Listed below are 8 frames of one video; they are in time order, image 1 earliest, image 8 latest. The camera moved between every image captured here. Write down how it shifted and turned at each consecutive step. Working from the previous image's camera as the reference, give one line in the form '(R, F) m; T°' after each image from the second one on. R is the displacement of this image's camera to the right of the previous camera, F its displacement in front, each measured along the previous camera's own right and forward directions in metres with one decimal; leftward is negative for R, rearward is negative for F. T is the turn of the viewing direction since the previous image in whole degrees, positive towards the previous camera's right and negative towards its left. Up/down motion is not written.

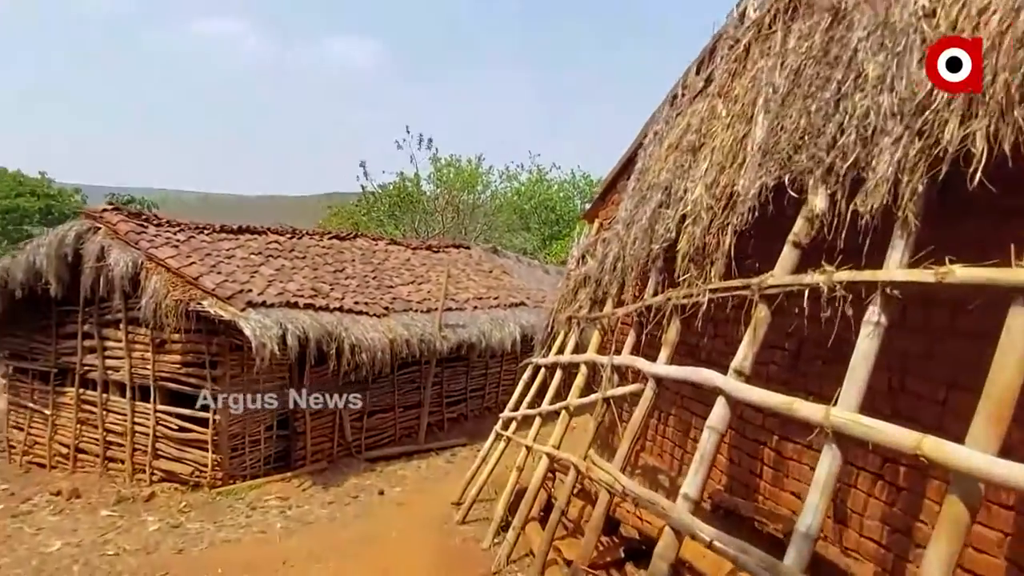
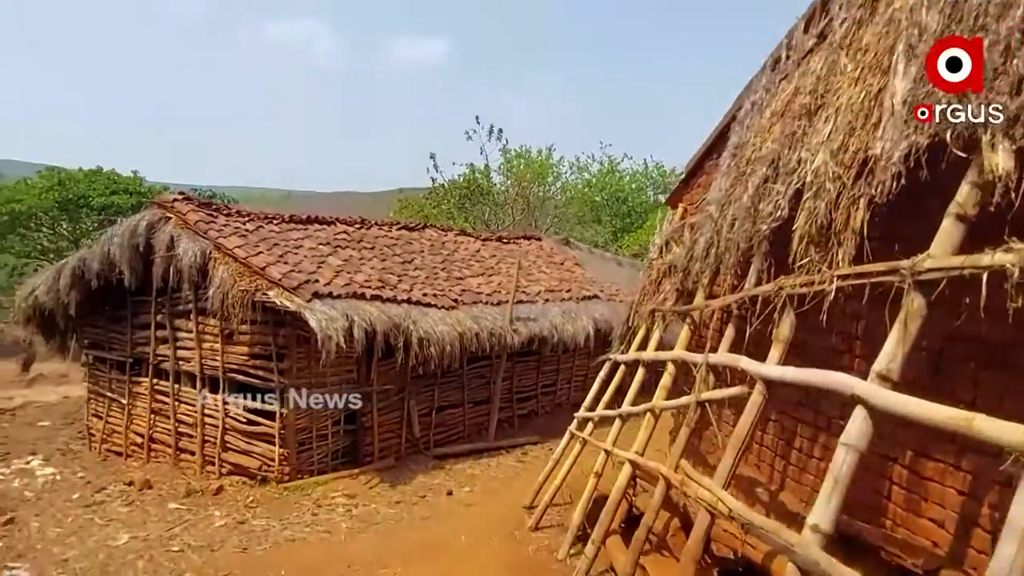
(-0.1, +0.6) m; -6°
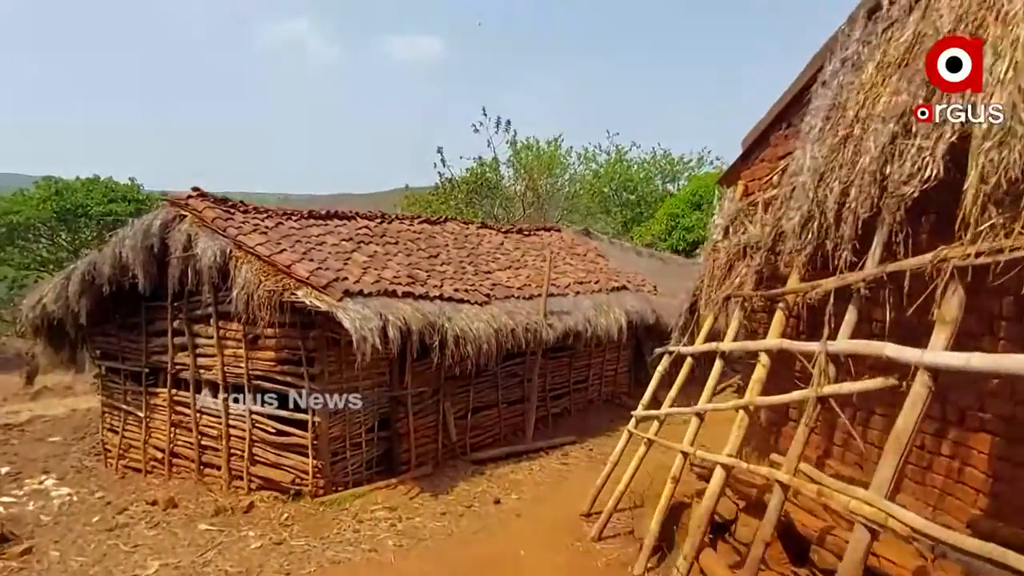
(-0.6, +0.7) m; 0°
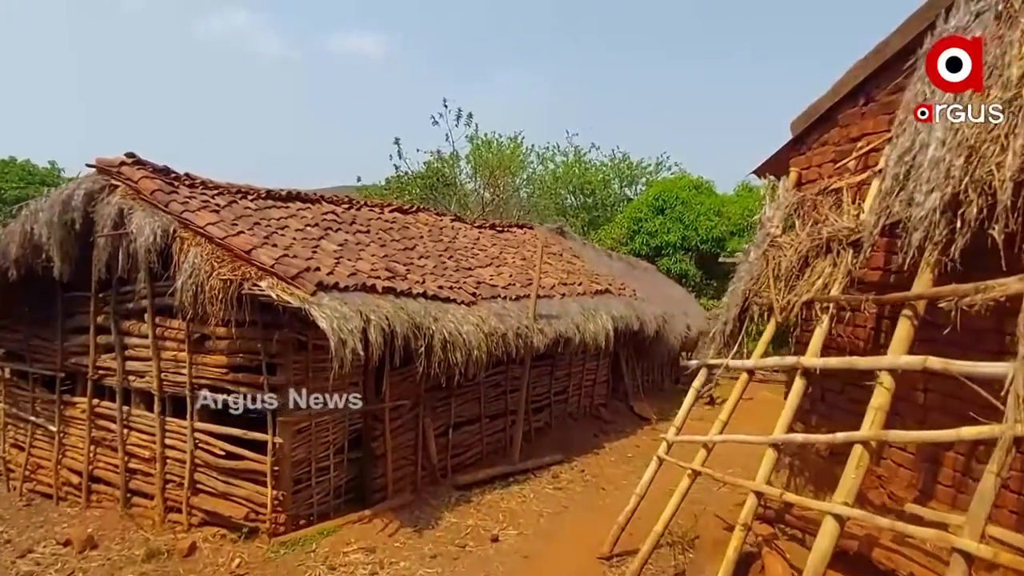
(-0.7, +1.4) m; +5°
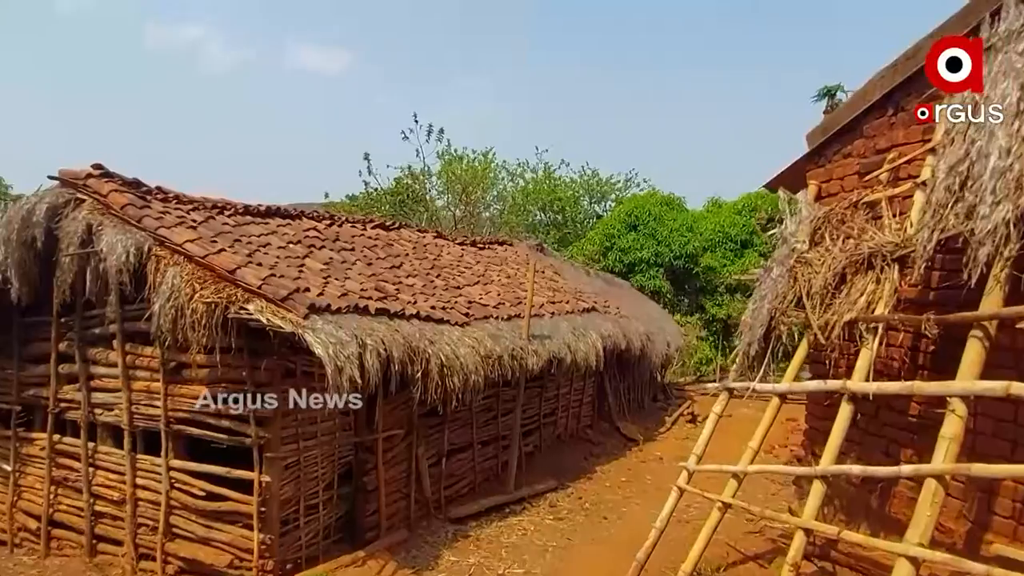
(-0.5, +0.5) m; +3°
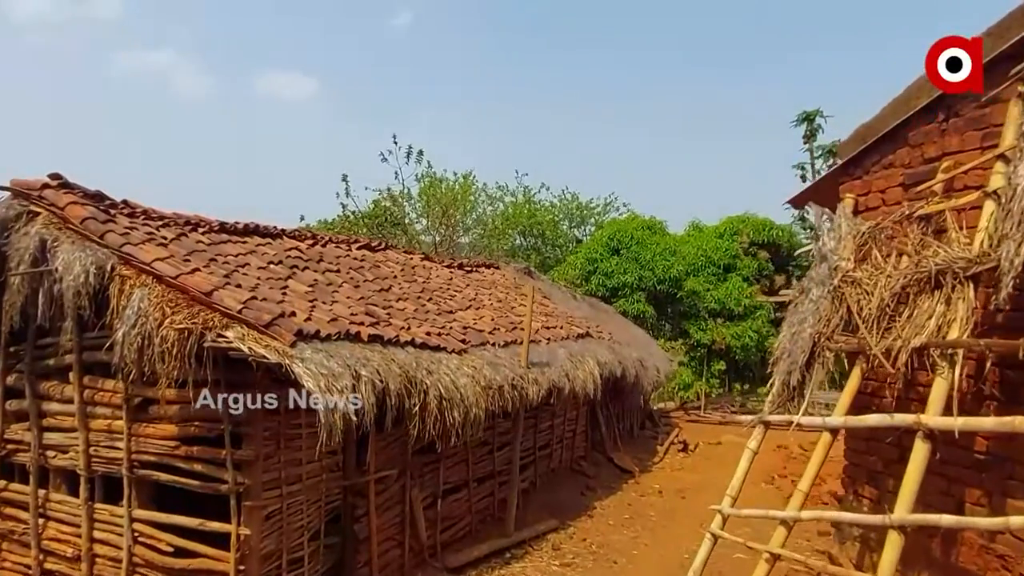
(-0.3, +0.7) m; +2°
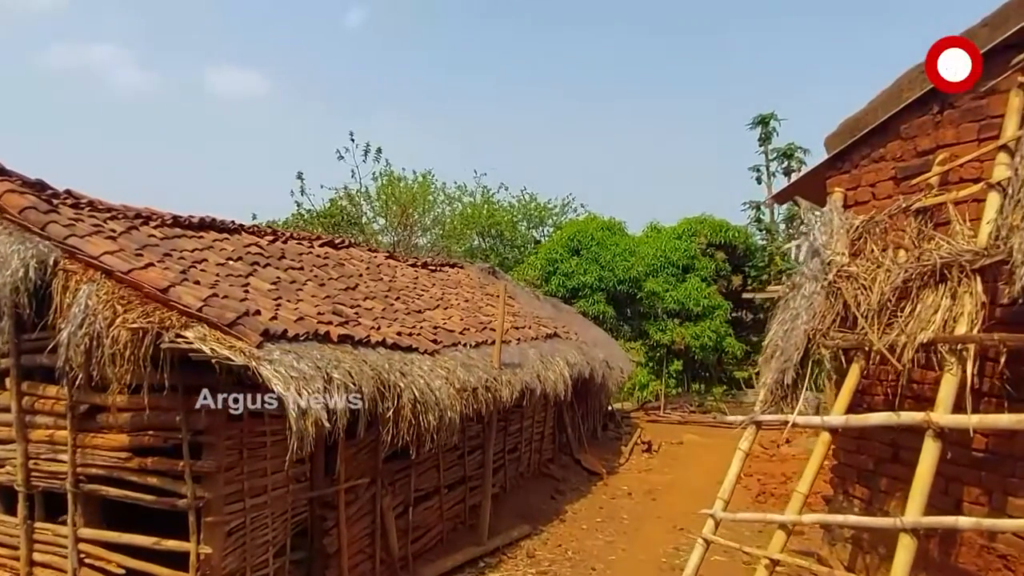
(-0.2, +0.3) m; +4°
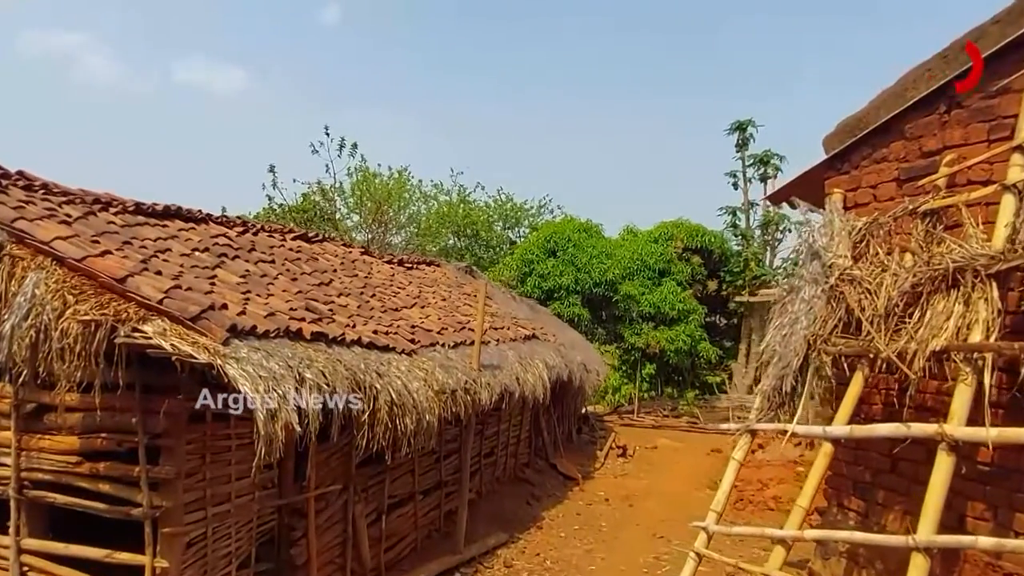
(-0.1, +0.3) m; +2°
